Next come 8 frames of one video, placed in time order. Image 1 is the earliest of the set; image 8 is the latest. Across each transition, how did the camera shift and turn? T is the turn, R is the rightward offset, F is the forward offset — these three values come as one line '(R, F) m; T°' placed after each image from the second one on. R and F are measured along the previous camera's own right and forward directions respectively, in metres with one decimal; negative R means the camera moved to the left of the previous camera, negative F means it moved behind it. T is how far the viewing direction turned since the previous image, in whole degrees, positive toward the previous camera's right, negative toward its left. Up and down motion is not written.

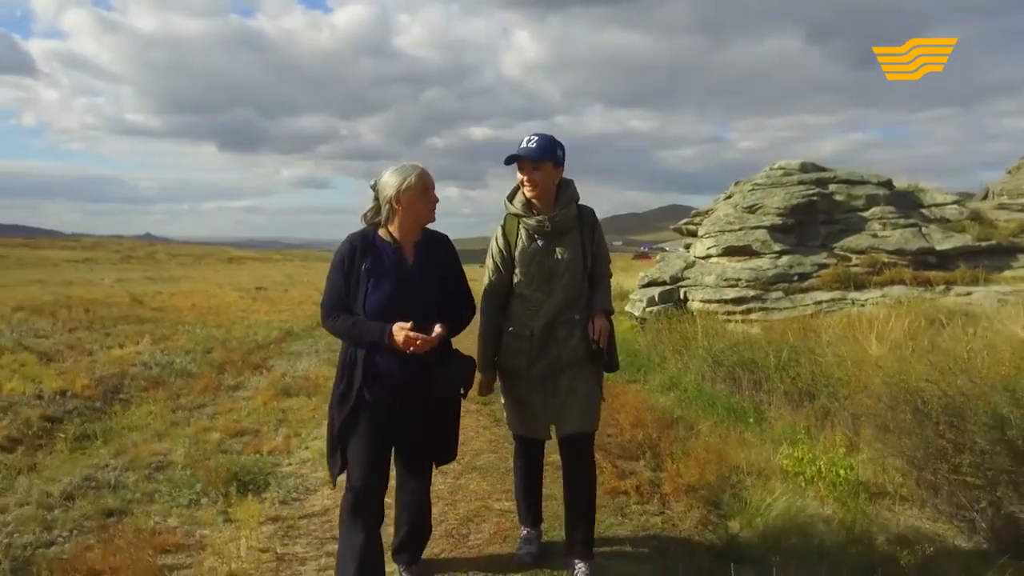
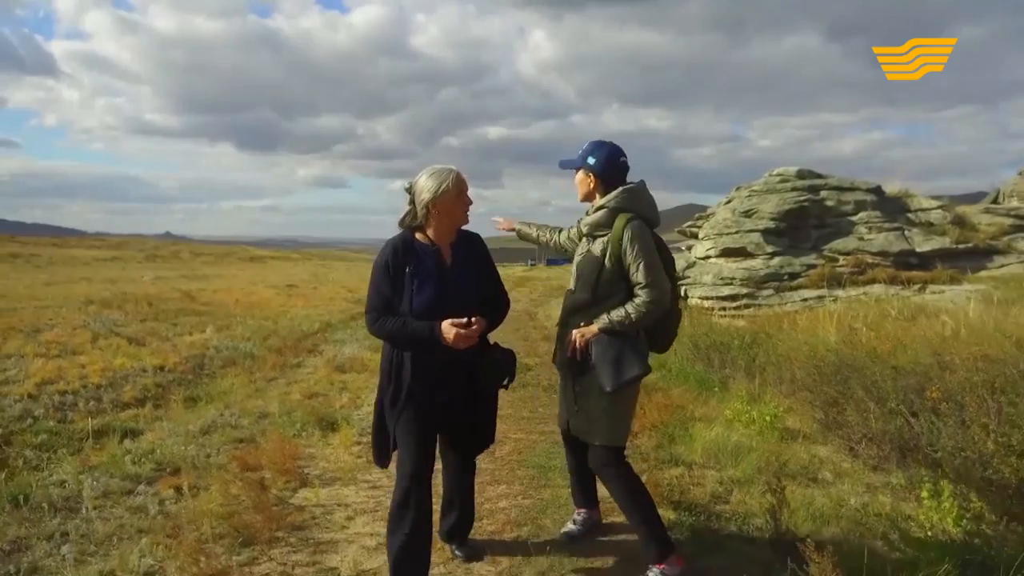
(0.0, -2.1) m; -1°
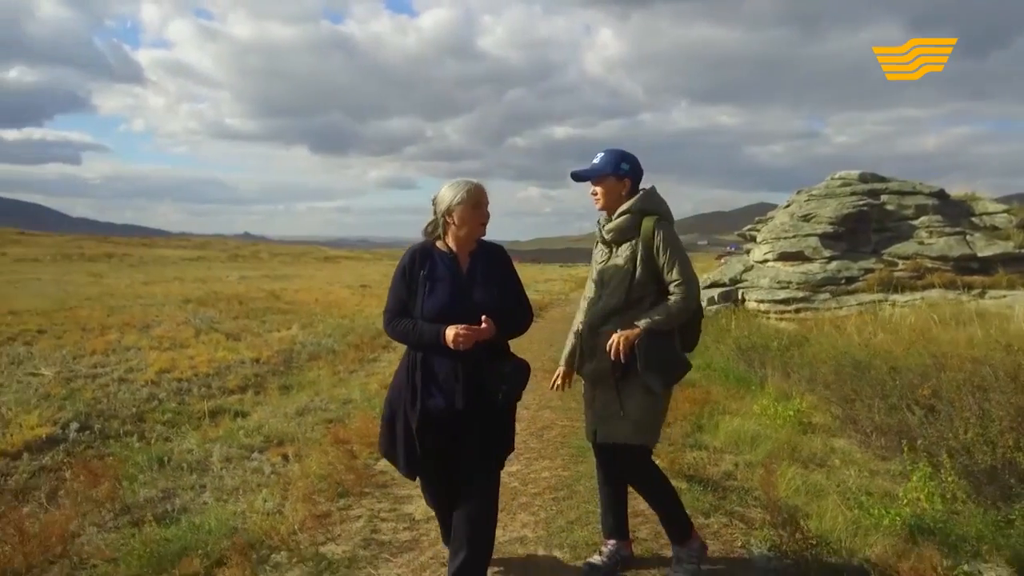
(+0.2, -1.1) m; -5°
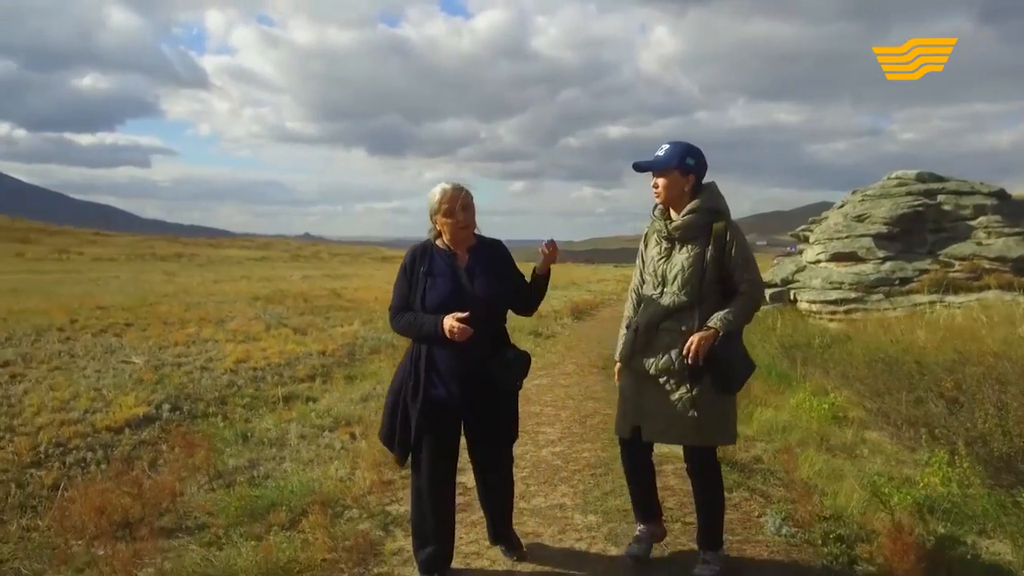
(+0.1, -0.7) m; -4°
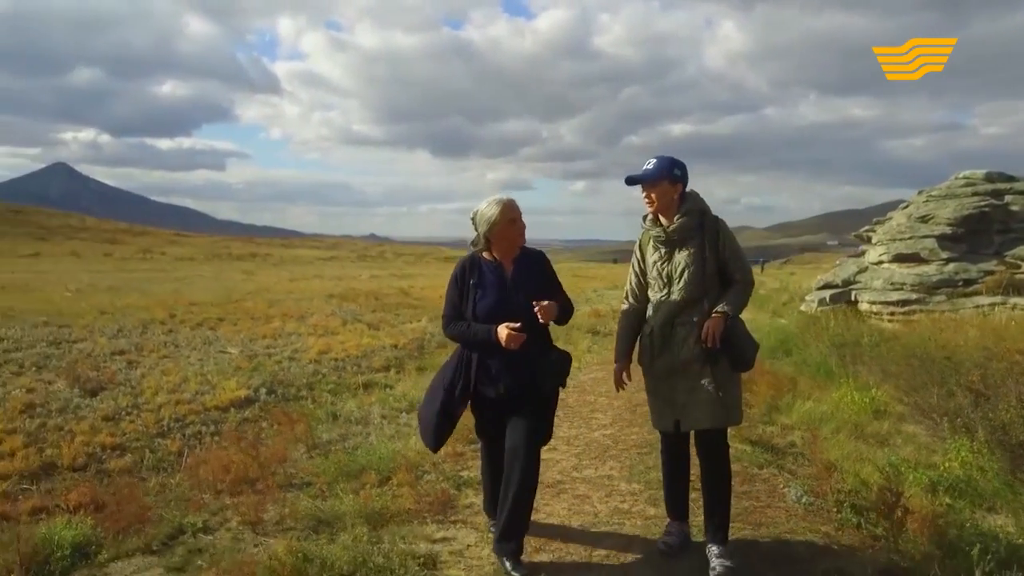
(+0.1, -0.9) m; -5°
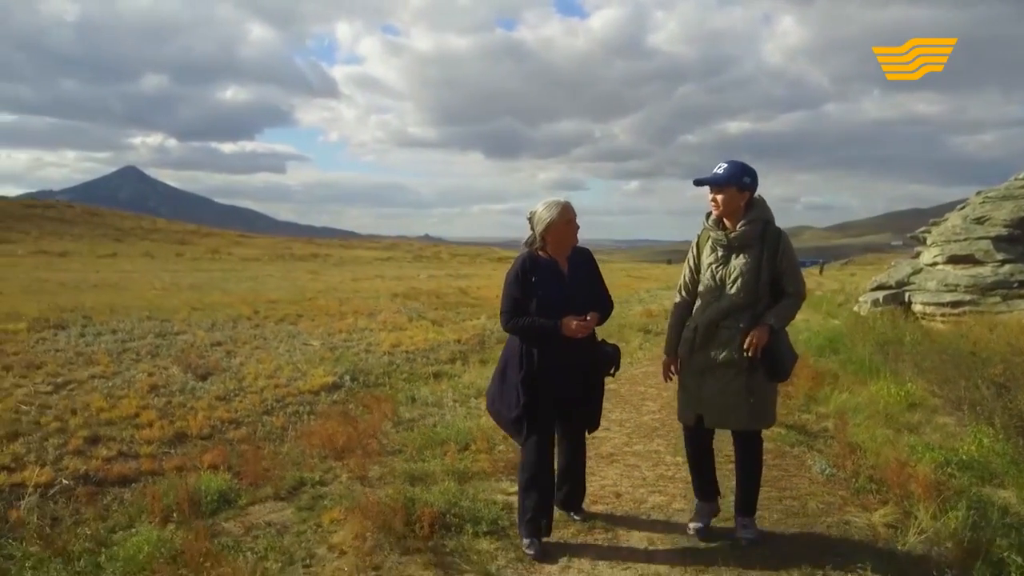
(-0.1, -1.1) m; -4°
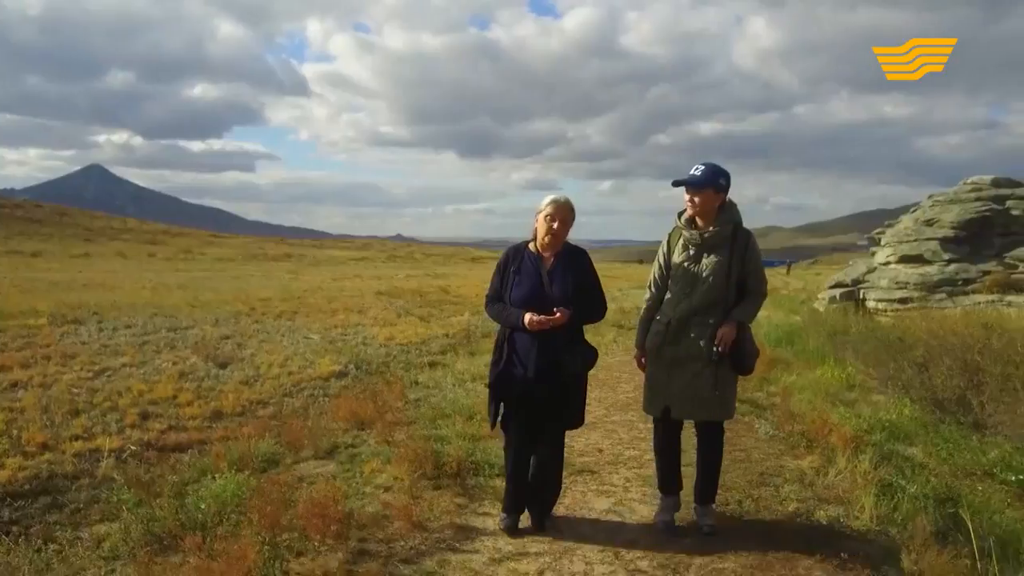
(-0.3, -1.3) m; +2°
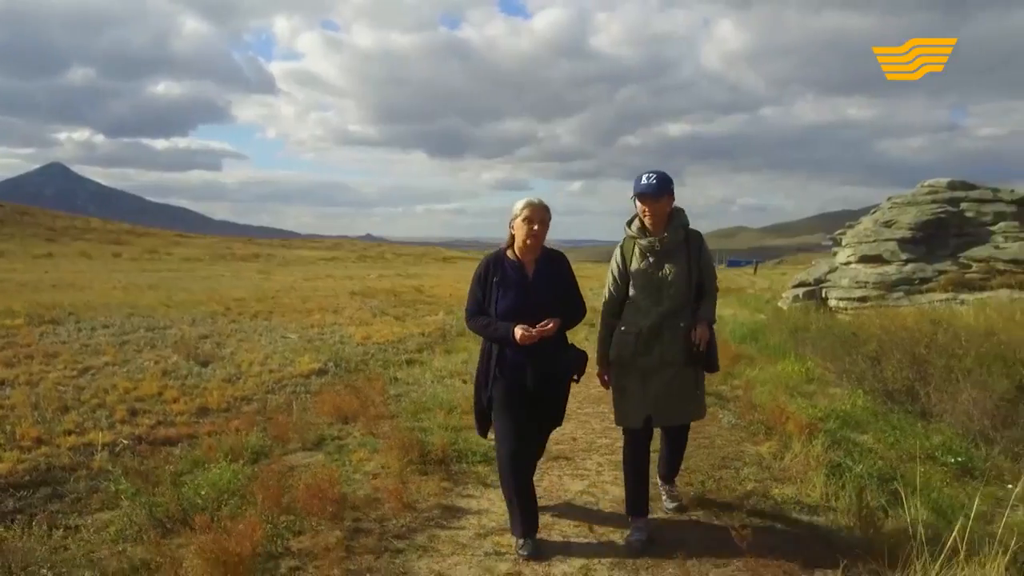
(-0.1, -0.4) m; +2°
